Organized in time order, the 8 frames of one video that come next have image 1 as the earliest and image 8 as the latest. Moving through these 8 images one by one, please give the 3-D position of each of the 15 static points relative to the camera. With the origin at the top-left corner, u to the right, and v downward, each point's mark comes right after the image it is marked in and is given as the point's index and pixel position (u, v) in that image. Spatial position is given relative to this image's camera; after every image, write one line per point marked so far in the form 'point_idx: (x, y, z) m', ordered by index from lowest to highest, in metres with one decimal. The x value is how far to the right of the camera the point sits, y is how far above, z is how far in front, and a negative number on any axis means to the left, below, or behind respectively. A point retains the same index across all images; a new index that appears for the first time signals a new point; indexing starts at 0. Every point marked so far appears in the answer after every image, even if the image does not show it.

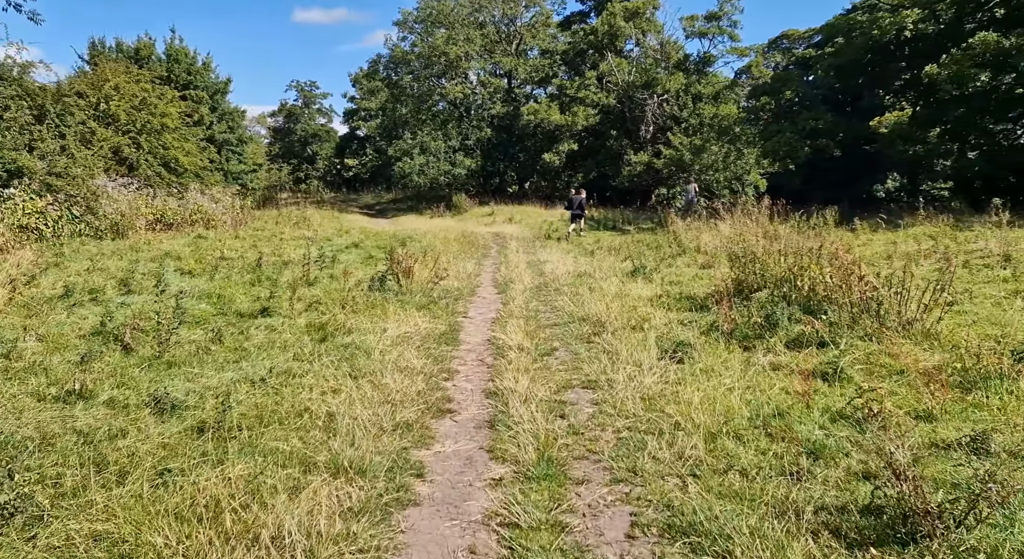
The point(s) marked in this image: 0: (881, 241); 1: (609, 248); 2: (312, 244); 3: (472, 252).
0: (+7.3, +0.7, +17.7) m
1: (+2.1, +0.7, +19.6) m
2: (-4.4, +0.8, +19.5) m
3: (-0.8, +0.5, +18.9) m
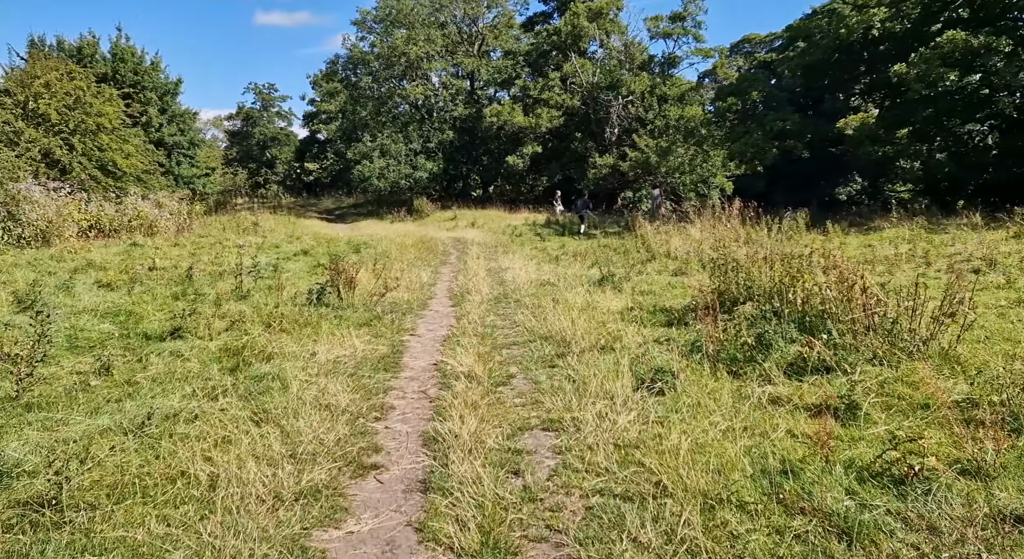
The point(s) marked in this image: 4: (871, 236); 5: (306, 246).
0: (+6.5, +0.6, +16.9) m
1: (+1.3, +0.5, +18.6) m
2: (-5.2, +0.6, +18.3) m
3: (-1.6, +0.3, +17.8) m
4: (+7.2, +0.9, +18.0) m
5: (-4.6, +0.7, +19.9) m
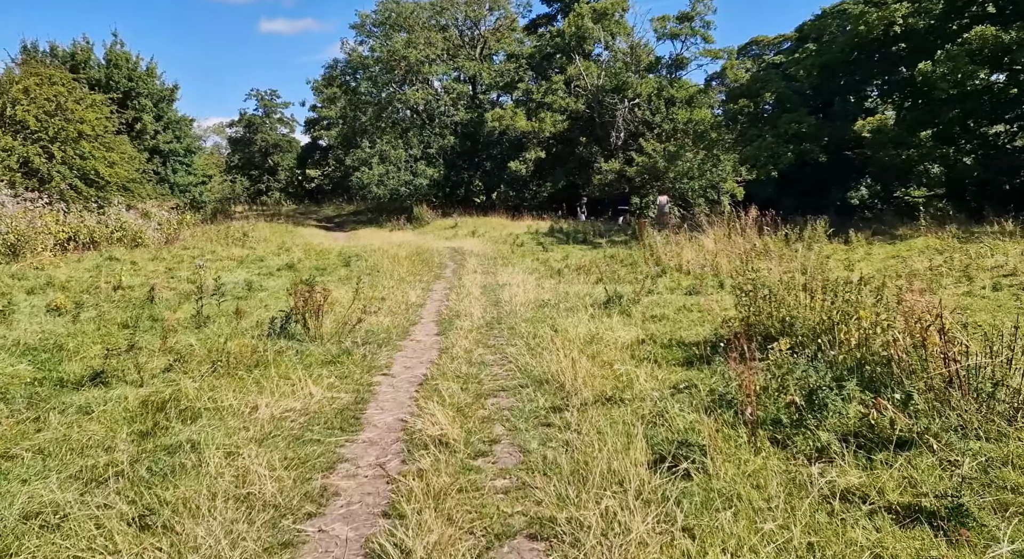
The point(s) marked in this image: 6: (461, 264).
0: (+6.5, +0.4, +15.6) m
1: (+1.3, +0.3, +17.4) m
2: (-5.2, +0.3, +17.1) m
3: (-1.6, +0.1, +16.6) m
4: (+7.2, +0.6, +16.8) m
5: (-4.6, +0.4, +18.7) m
6: (-1.1, +0.3, +19.1) m
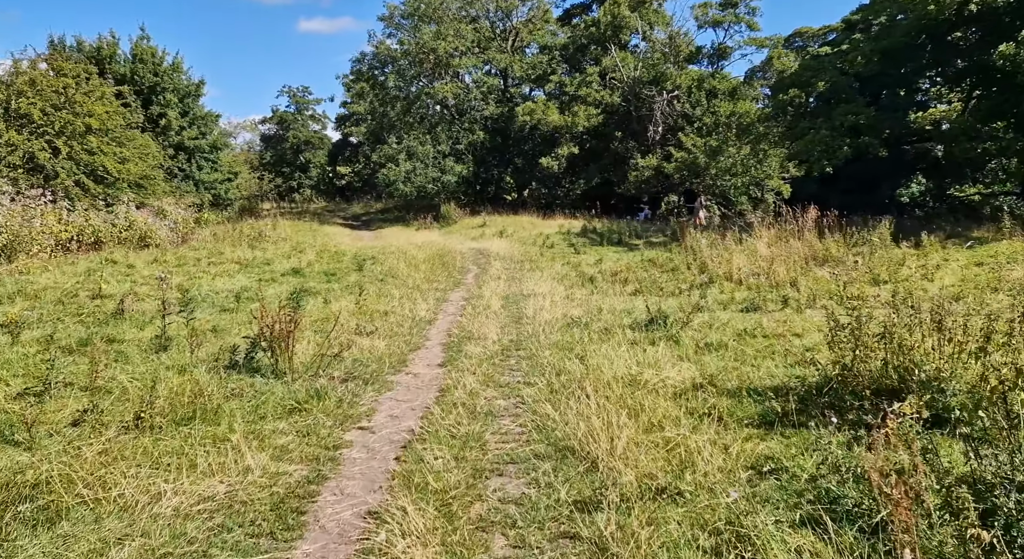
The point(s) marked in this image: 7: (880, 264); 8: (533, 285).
0: (+6.9, +0.2, +13.8) m
1: (+1.8, +0.1, +15.7) m
2: (-4.7, +0.2, +15.6) m
3: (-1.2, -0.1, +15.0) m
4: (+7.7, +0.5, +14.9) m
5: (-4.0, +0.3, +17.3) m
6: (-0.5, +0.2, +17.5) m
7: (+5.7, +0.2, +13.8) m
8: (+0.4, -0.1, +14.3) m
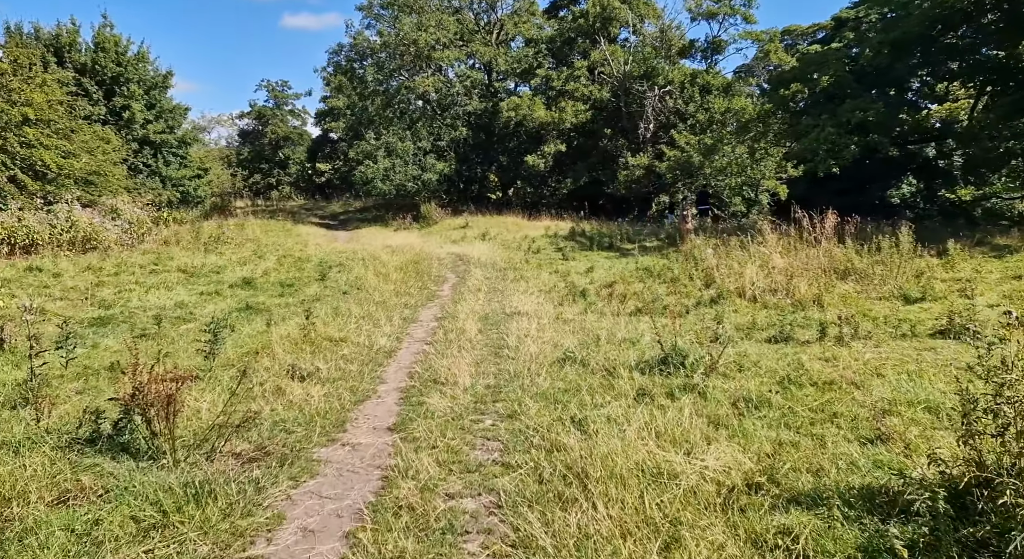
0: (+6.7, 0.0, +12.1) m
1: (+1.5, -0.1, +14.0) m
2: (-5.0, 0.0, +13.8) m
3: (-1.5, -0.2, +13.2) m
4: (+7.4, +0.2, +13.2) m
5: (-4.4, +0.2, +15.4) m
6: (-0.8, 0.0, +15.7) m
7: (+5.4, 0.0, +12.1) m
8: (+0.1, -0.3, +12.6) m
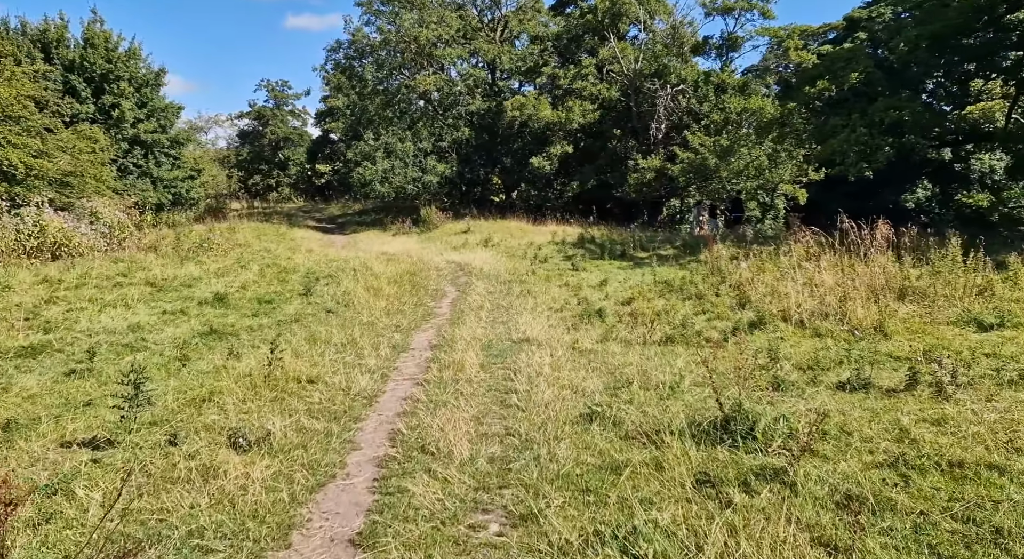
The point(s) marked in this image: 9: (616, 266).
0: (+6.8, -0.2, +10.5) m
1: (+1.6, -0.3, +12.4) m
2: (-4.9, -0.2, +12.3) m
3: (-1.4, -0.5, +11.7) m
4: (+7.5, 0.0, +11.7) m
5: (-4.3, 0.0, +13.9) m
6: (-0.7, -0.2, +14.2) m
7: (+5.5, -0.2, +10.5) m
8: (+0.2, -0.6, +11.0) m
9: (+2.0, +0.3, +17.5) m
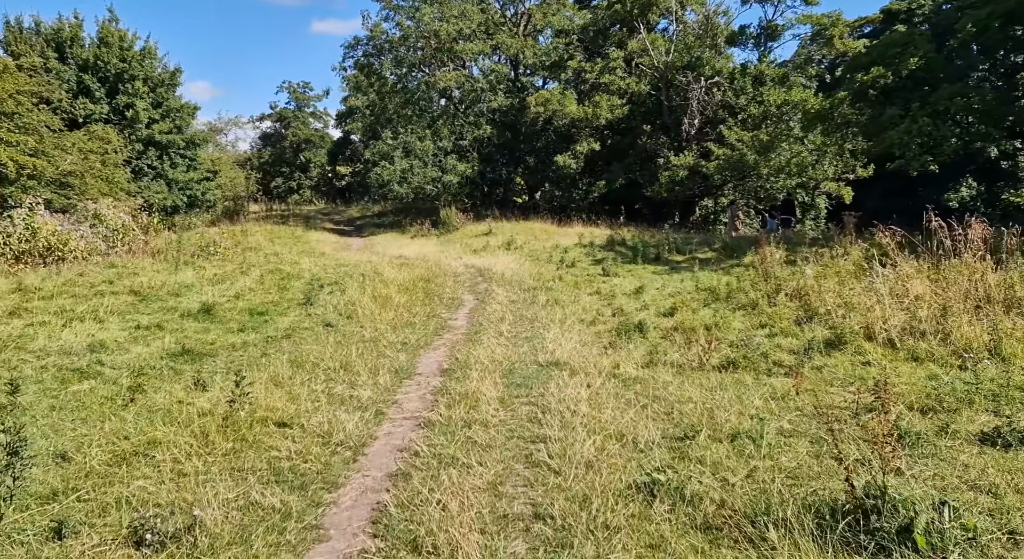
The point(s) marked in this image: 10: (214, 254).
0: (+7.0, -0.3, +8.8) m
1: (+1.9, -0.4, +10.8) m
2: (-4.6, -0.3, +10.8) m
3: (-1.1, -0.6, +10.2) m
4: (+7.8, -0.1, +9.9) m
5: (-3.9, -0.1, +12.5) m
6: (-0.4, -0.3, +12.6) m
7: (+5.8, -0.3, +8.9) m
8: (+0.4, -0.6, +9.5) m
9: (+2.5, +0.2, +15.9) m
10: (-6.5, +0.6, +19.4) m
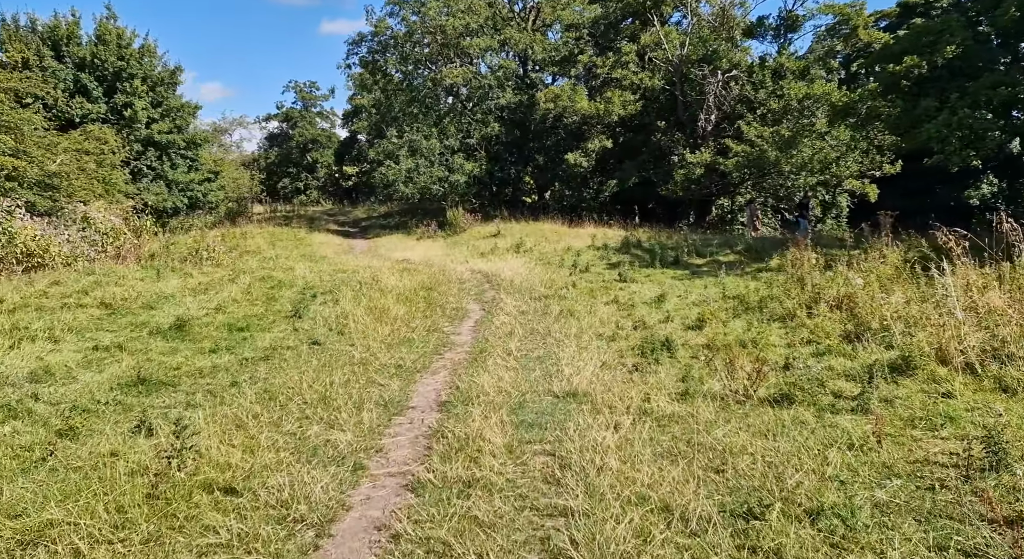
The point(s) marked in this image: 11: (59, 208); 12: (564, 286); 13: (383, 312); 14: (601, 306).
0: (+7.1, -0.4, +7.6) m
1: (+2.0, -0.5, +9.6) m
2: (-4.5, -0.4, +9.7) m
3: (-1.0, -0.7, +9.0) m
4: (+7.9, -0.2, +8.7) m
5: (-3.8, -0.3, +11.3) m
6: (-0.2, -0.4, +11.5) m
7: (+5.9, -0.4, +7.6) m
8: (+0.5, -0.8, +8.3) m
9: (+2.6, +0.1, +14.8) m
10: (-6.3, +0.4, +18.3) m
11: (-9.9, +1.6, +19.6) m
12: (+0.8, -0.1, +13.7) m
13: (-1.6, -0.4, +10.8) m
14: (+1.2, -0.3, +11.7) m
